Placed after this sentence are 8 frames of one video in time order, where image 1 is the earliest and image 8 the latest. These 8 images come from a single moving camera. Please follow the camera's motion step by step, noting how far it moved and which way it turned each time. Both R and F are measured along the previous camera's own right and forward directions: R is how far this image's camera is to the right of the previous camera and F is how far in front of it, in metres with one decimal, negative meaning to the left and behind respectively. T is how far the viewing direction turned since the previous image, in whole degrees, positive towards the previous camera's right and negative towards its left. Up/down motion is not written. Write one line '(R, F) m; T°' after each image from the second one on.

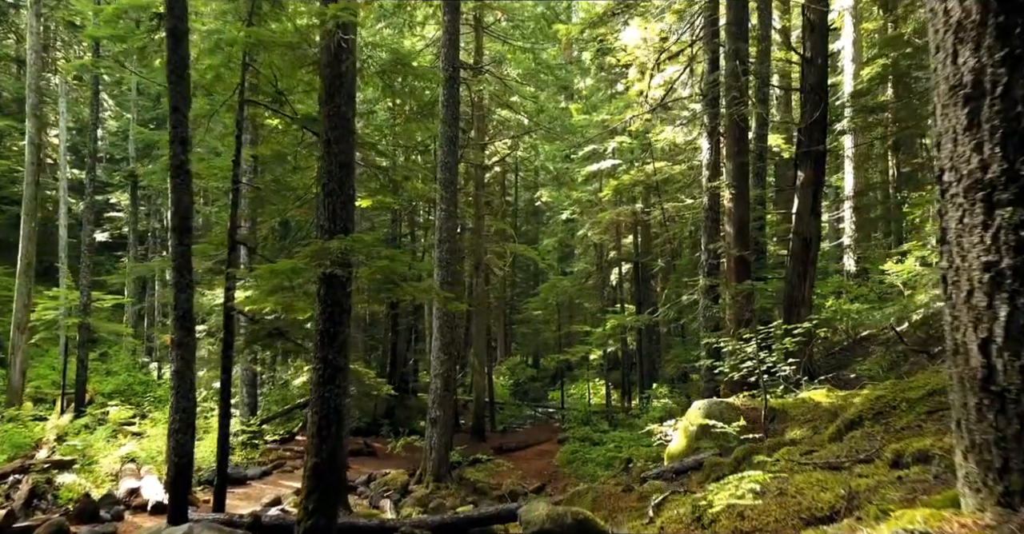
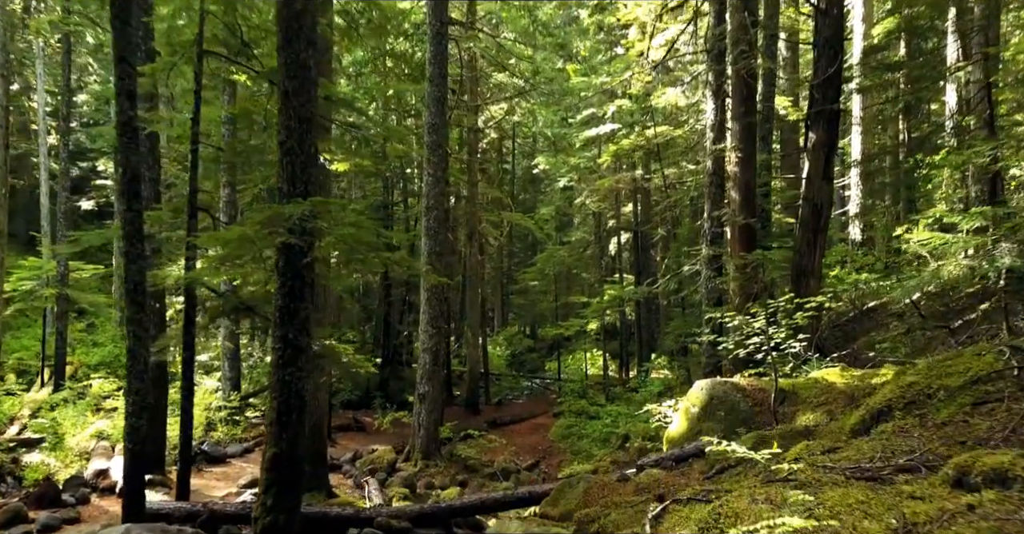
(+0.2, +0.9) m; 0°
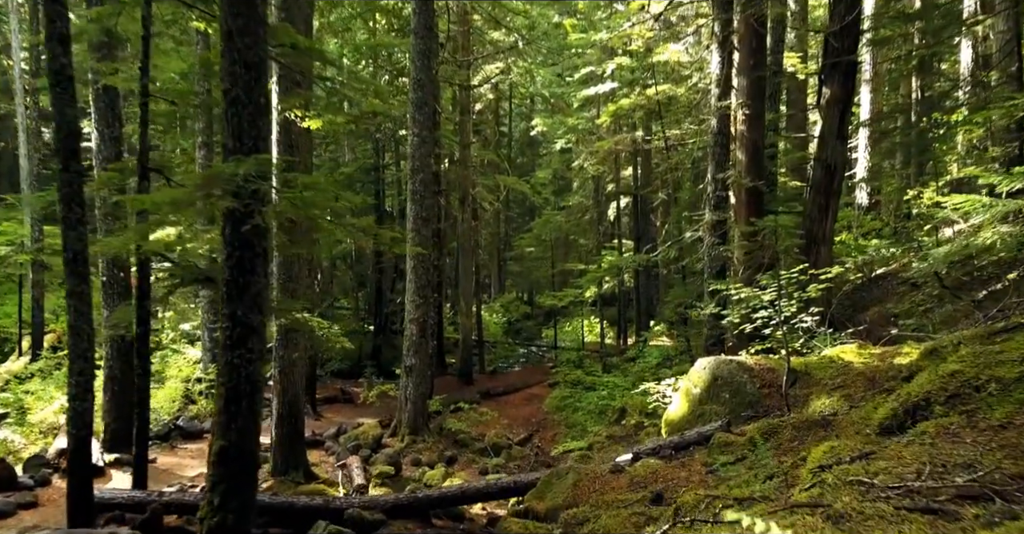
(+0.2, +0.9) m; 0°
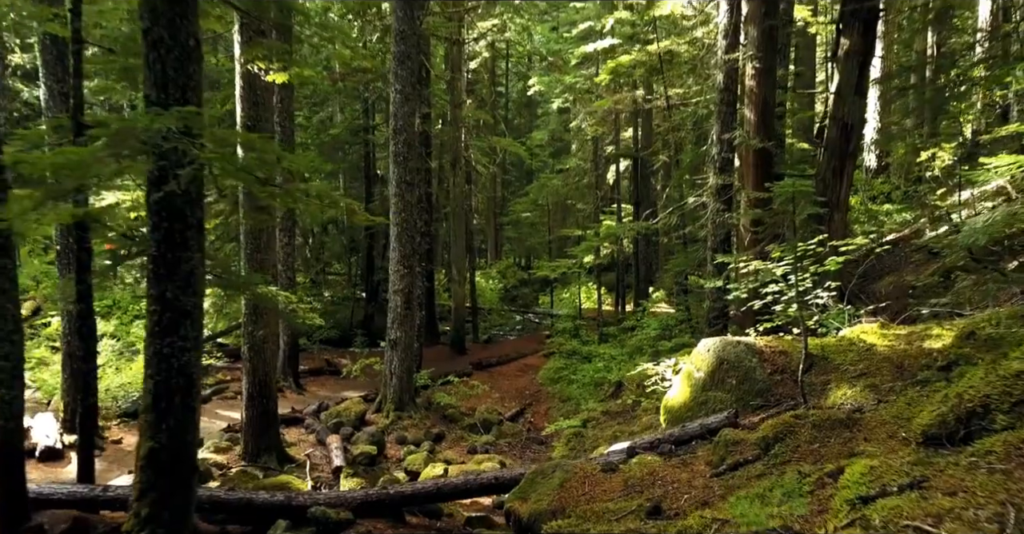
(+0.2, +1.0) m; 0°
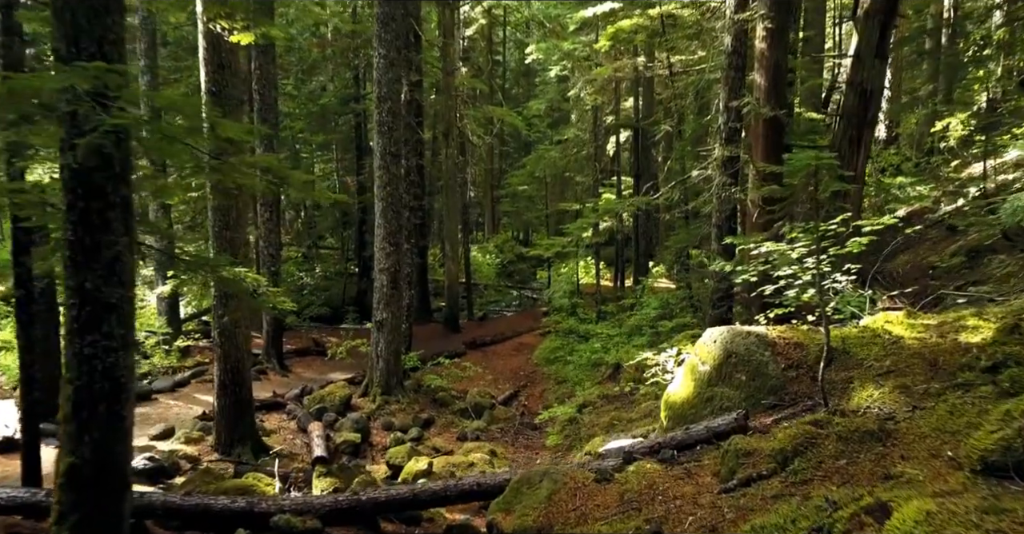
(+0.1, +0.8) m; 0°
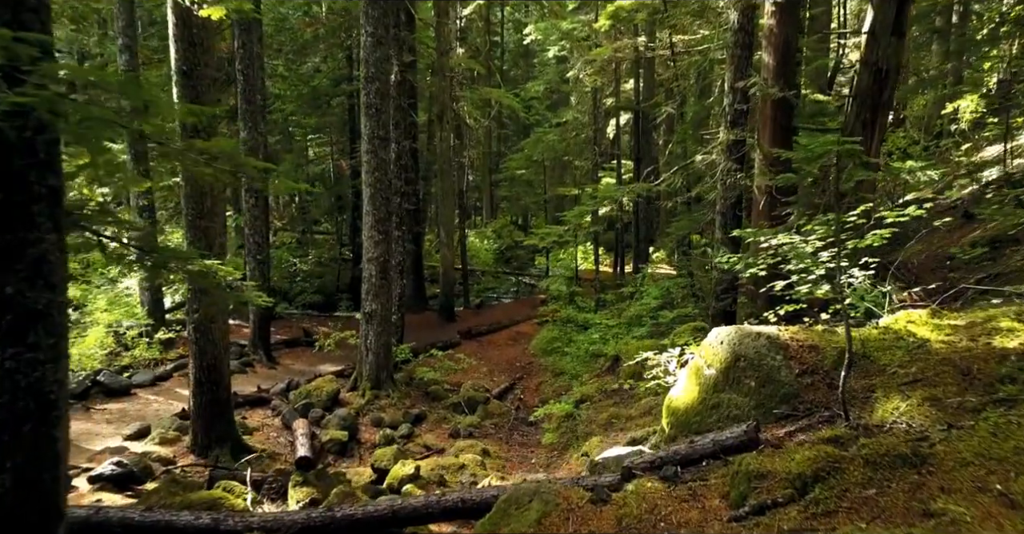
(+0.1, +0.6) m; 0°
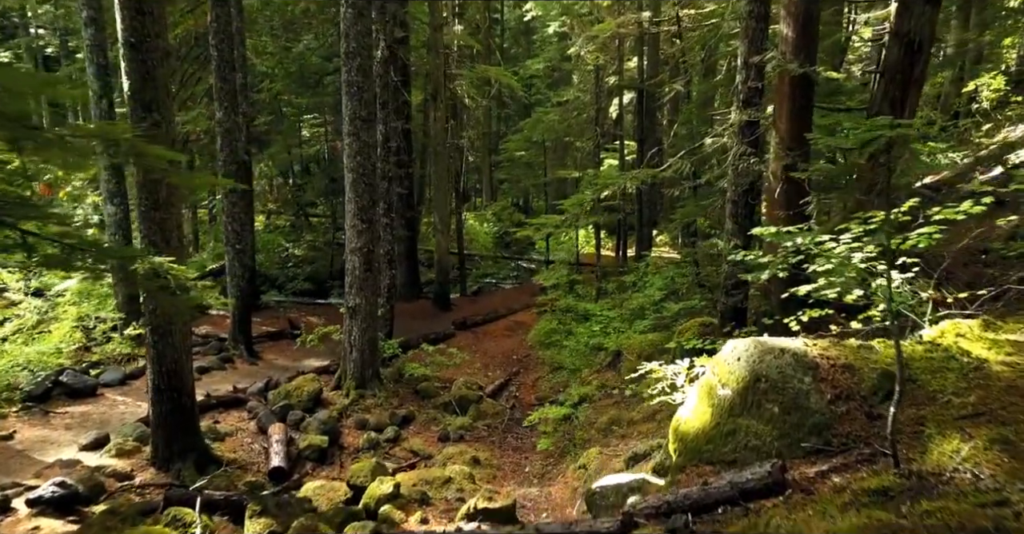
(+0.1, +0.9) m; 0°
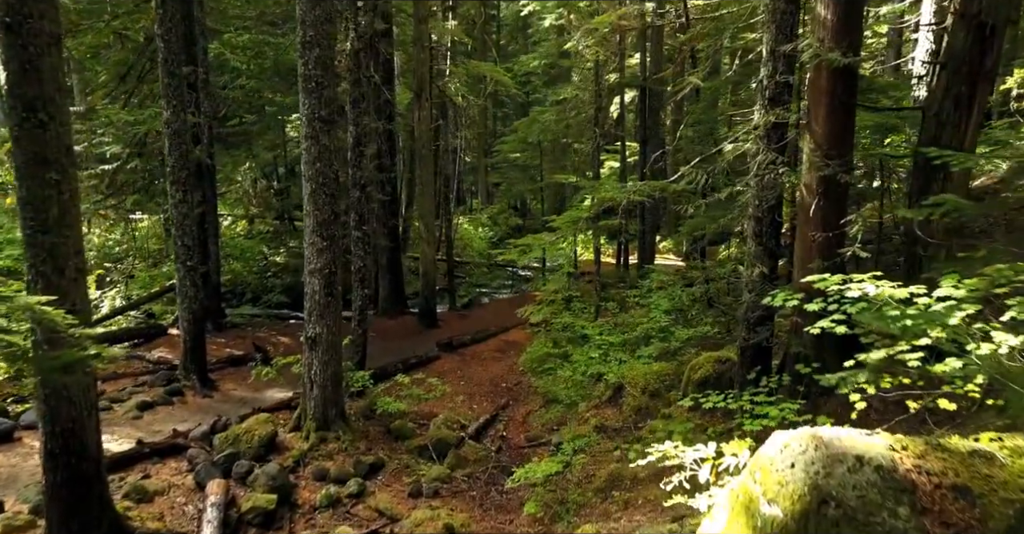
(+0.2, +1.7) m; 0°
